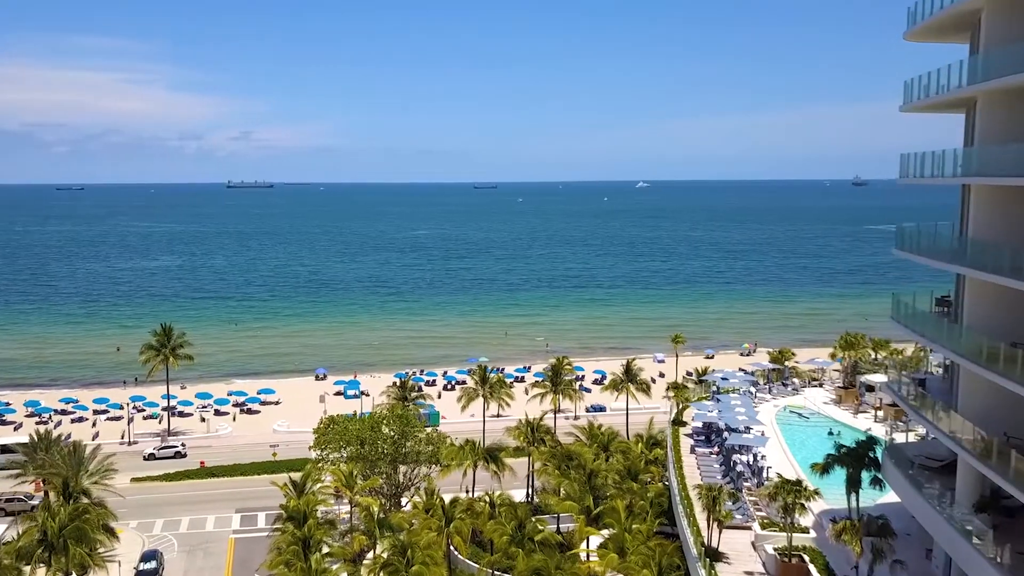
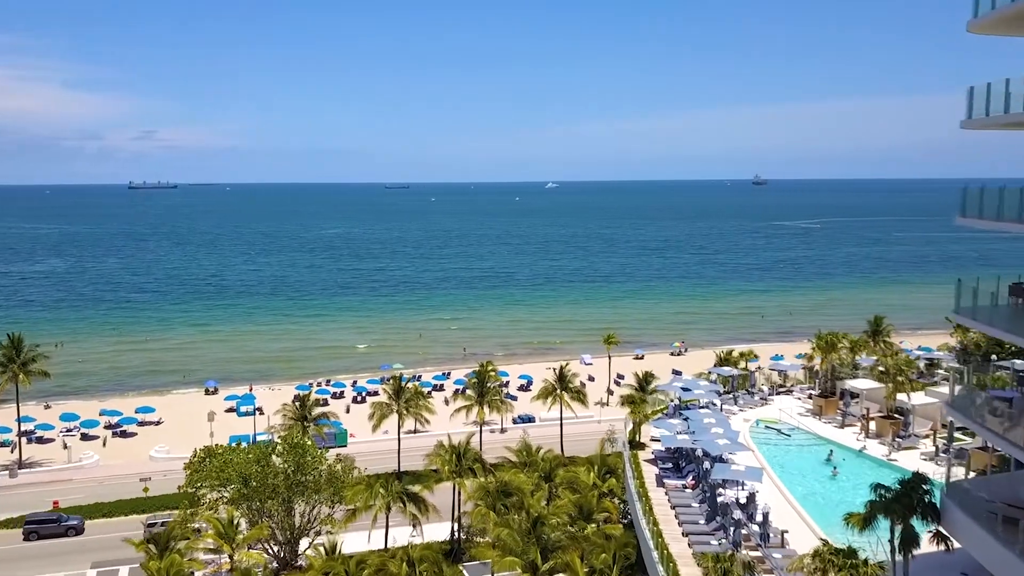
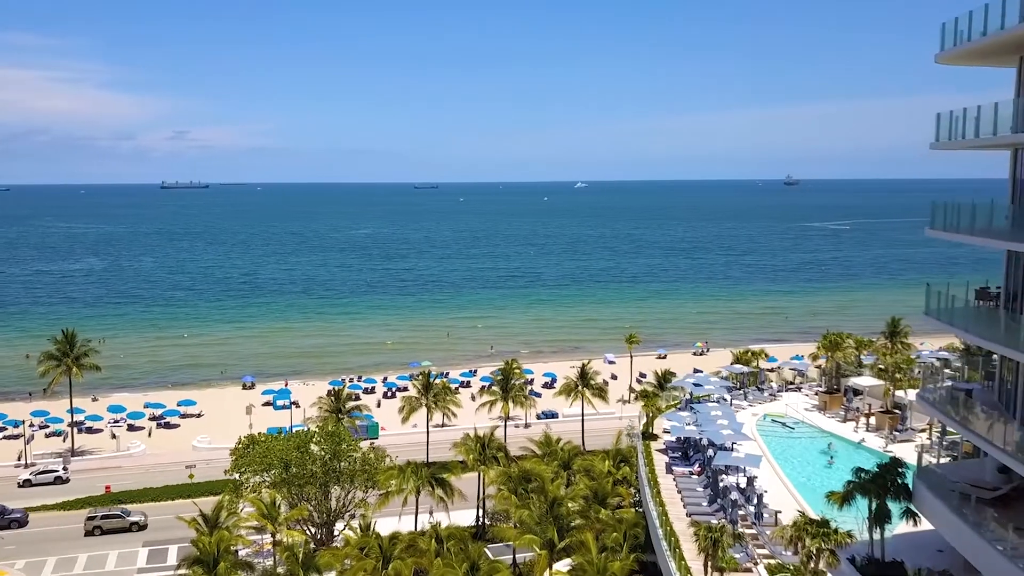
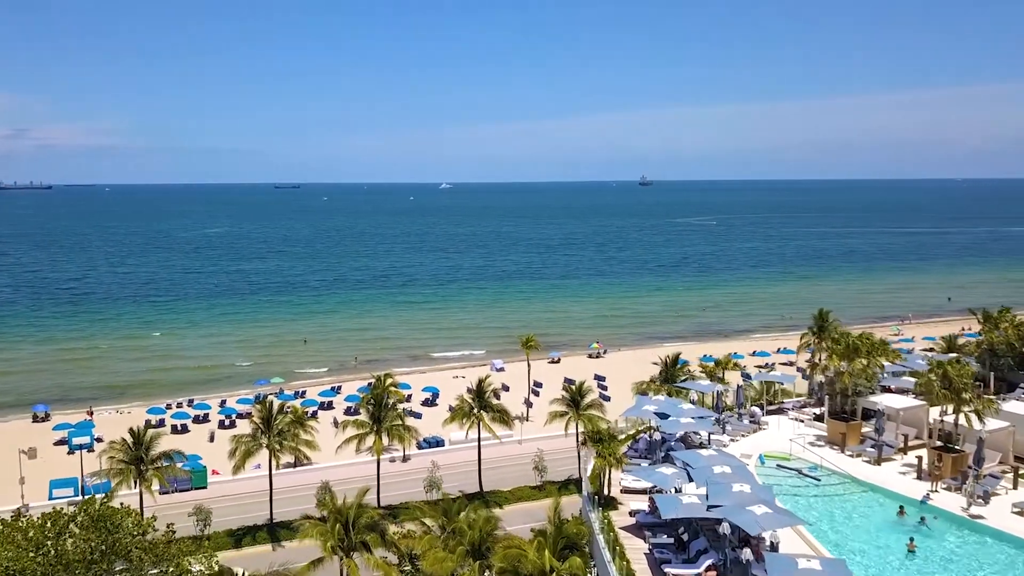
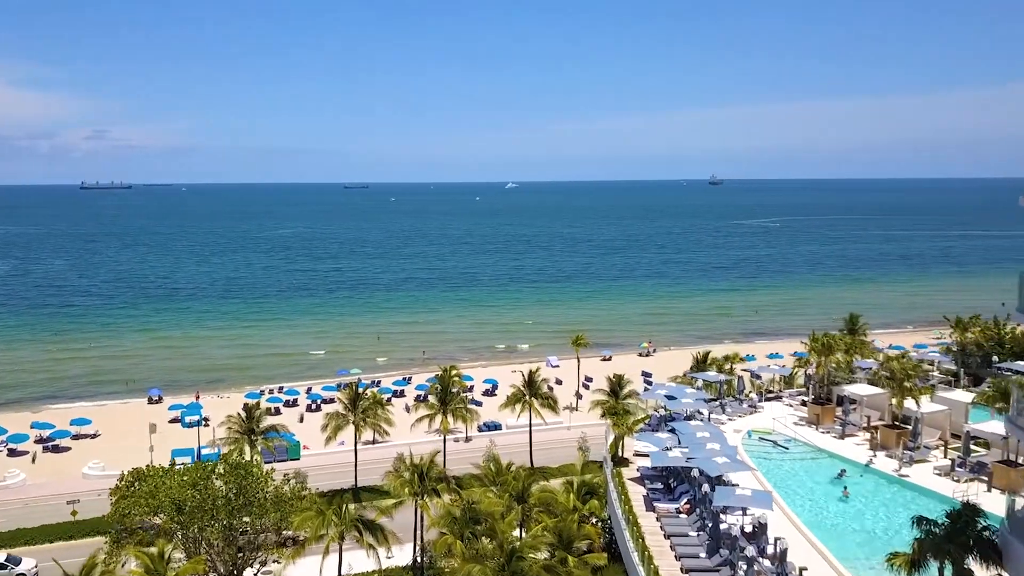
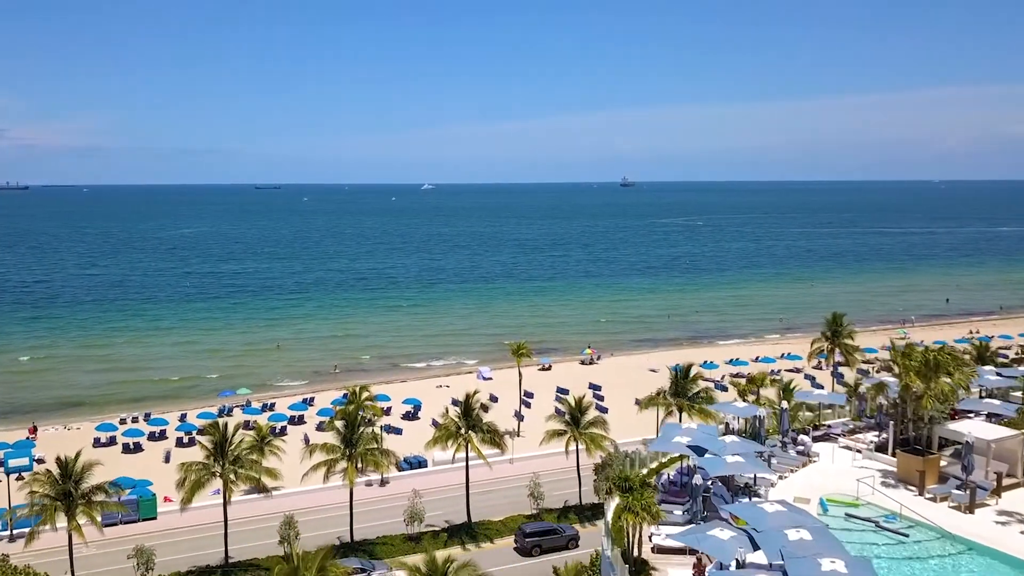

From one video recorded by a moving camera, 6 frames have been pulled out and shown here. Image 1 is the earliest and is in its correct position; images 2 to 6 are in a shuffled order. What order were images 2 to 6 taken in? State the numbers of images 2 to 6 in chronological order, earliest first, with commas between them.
3, 2, 5, 4, 6
